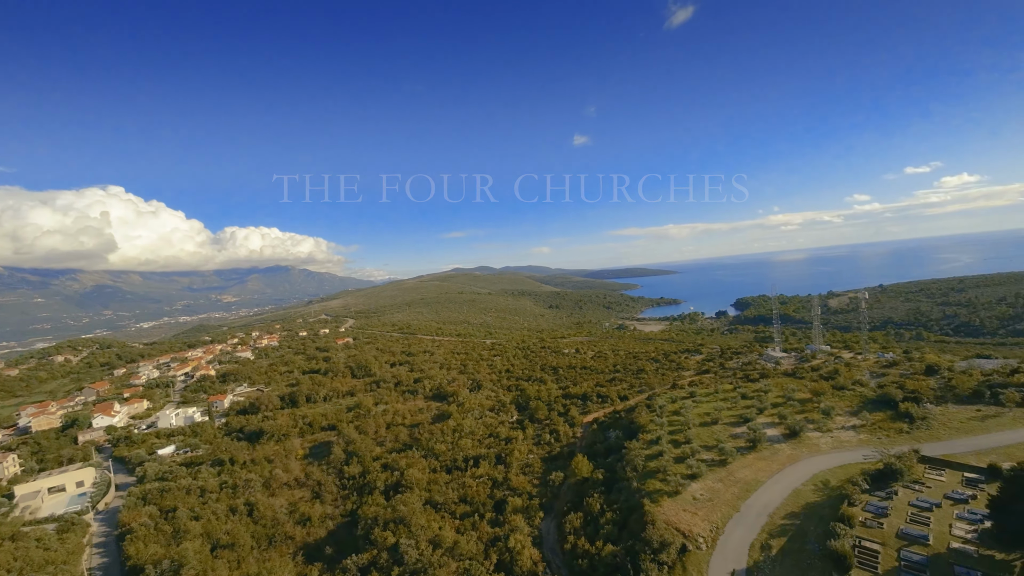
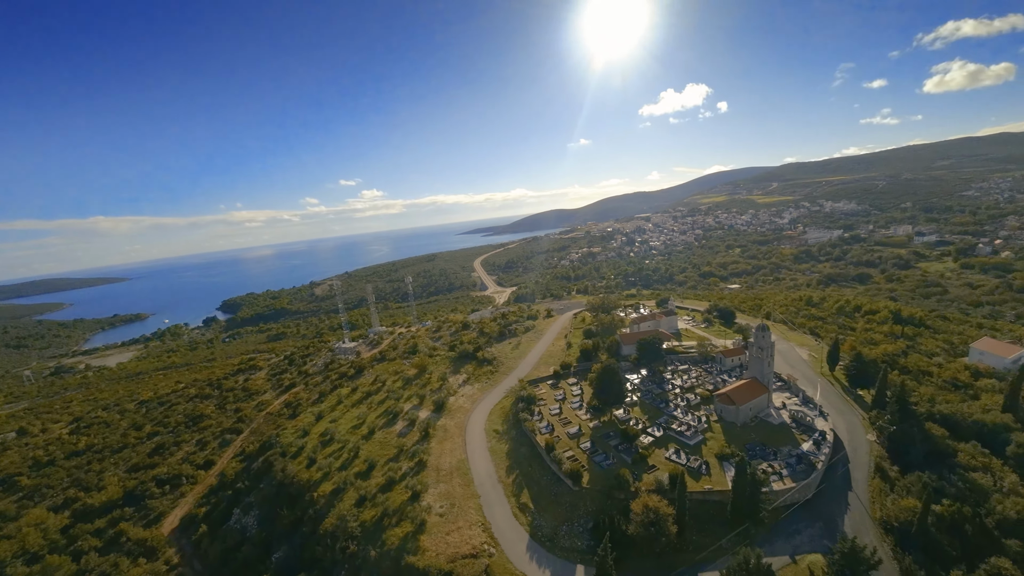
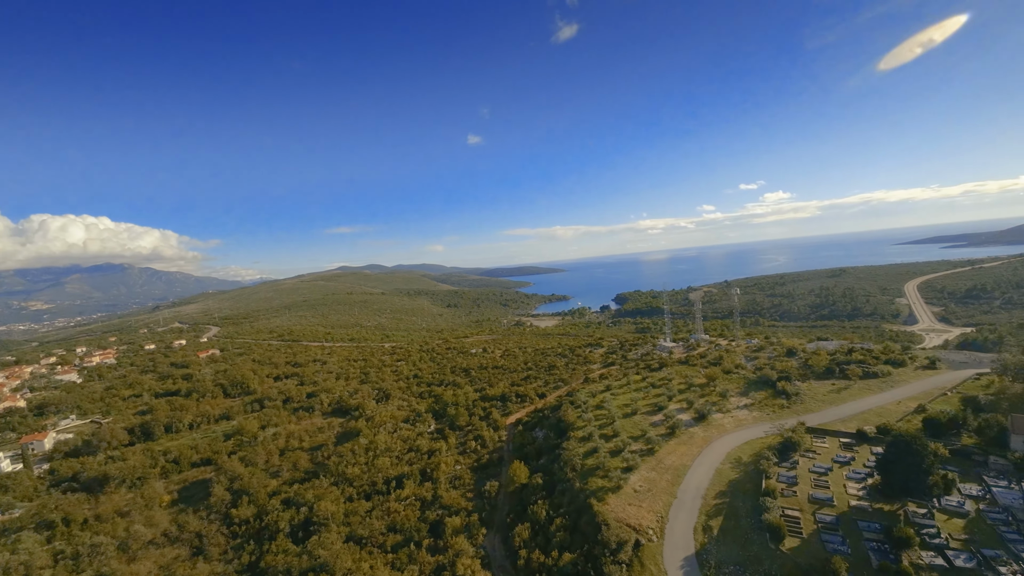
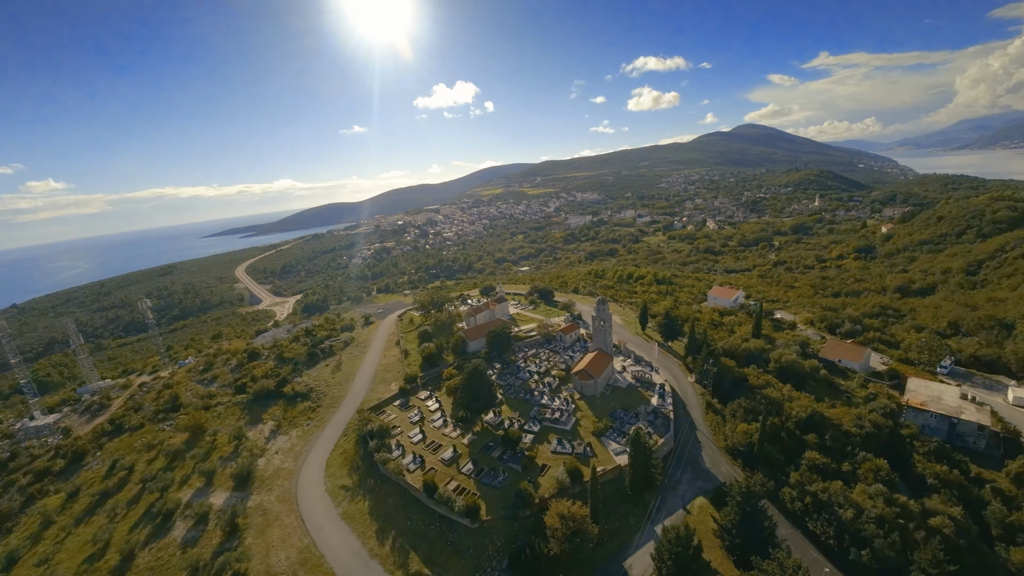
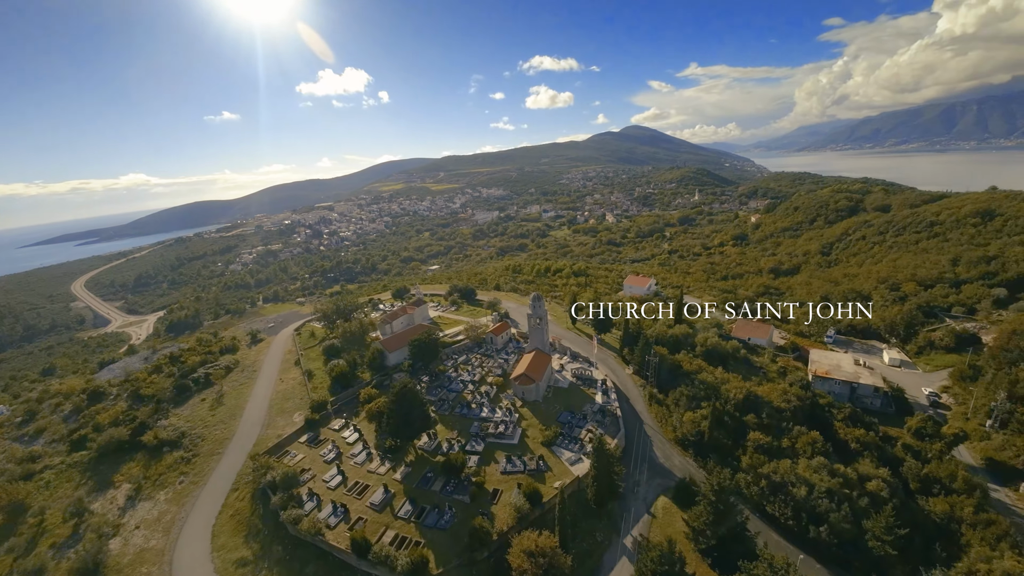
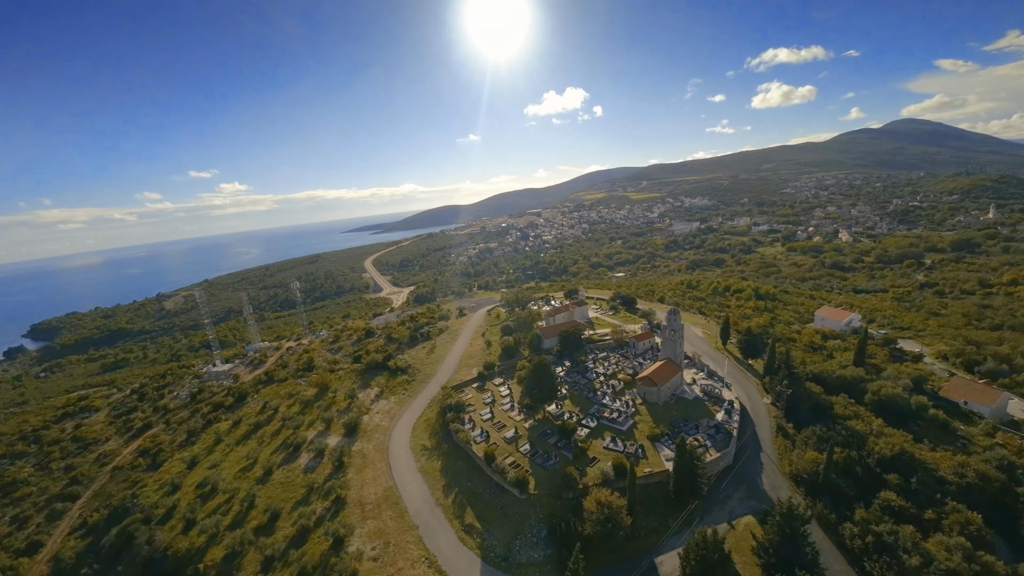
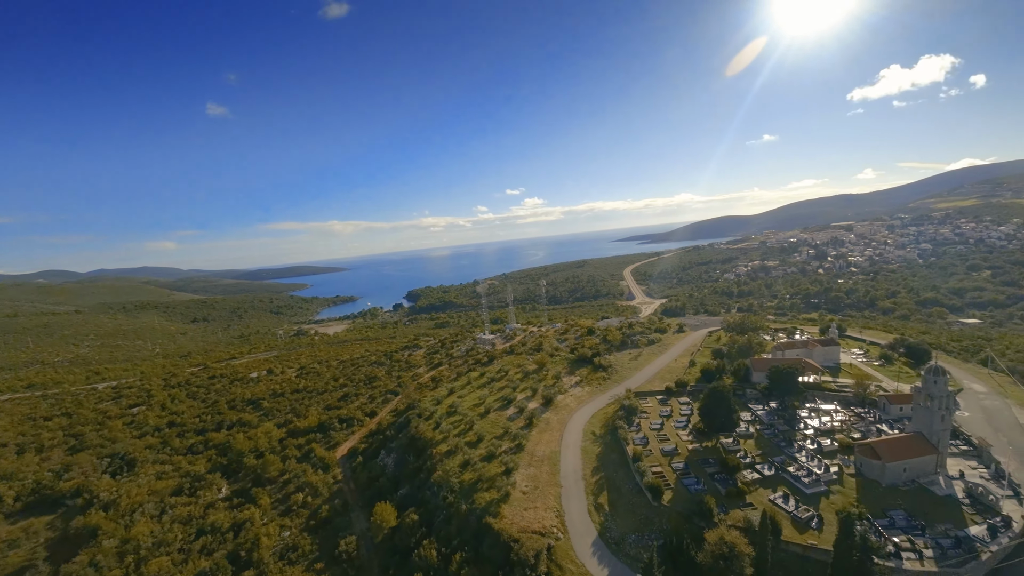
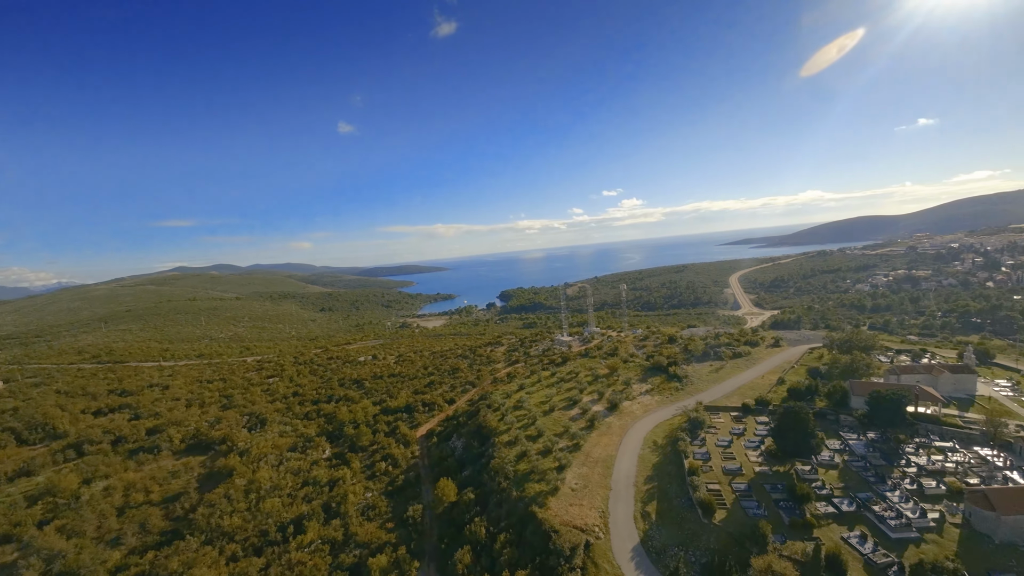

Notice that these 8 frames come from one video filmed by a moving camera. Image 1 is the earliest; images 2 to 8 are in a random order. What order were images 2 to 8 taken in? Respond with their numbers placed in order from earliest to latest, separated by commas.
3, 8, 7, 2, 6, 4, 5
